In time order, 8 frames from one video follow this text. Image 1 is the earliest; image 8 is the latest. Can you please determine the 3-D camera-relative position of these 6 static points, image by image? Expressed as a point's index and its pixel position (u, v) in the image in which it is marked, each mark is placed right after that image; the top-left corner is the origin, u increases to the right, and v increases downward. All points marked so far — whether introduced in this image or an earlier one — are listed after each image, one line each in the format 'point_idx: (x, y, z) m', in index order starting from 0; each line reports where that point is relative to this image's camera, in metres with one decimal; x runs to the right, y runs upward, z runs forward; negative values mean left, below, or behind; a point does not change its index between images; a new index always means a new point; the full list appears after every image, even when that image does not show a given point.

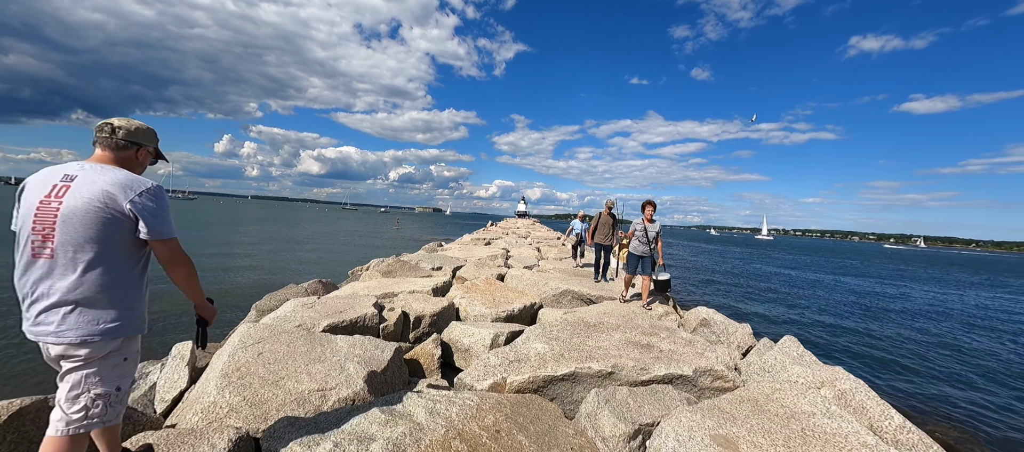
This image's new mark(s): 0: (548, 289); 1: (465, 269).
0: (+0.9, -1.6, +8.8) m
1: (-1.4, -1.3, +10.7) m
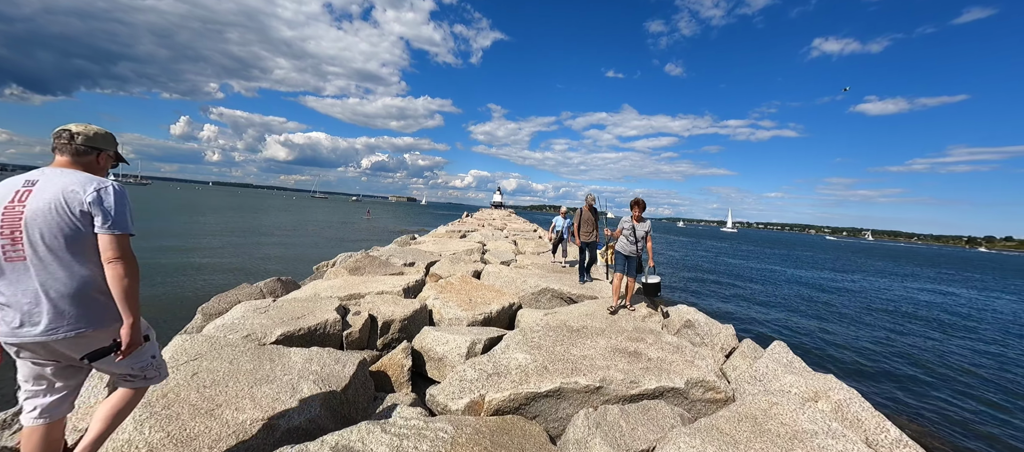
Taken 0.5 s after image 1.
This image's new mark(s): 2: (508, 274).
0: (+0.3, -1.5, +8.4) m
1: (-2.1, -1.1, +10.2) m
2: (-0.1, -1.3, +9.4) m
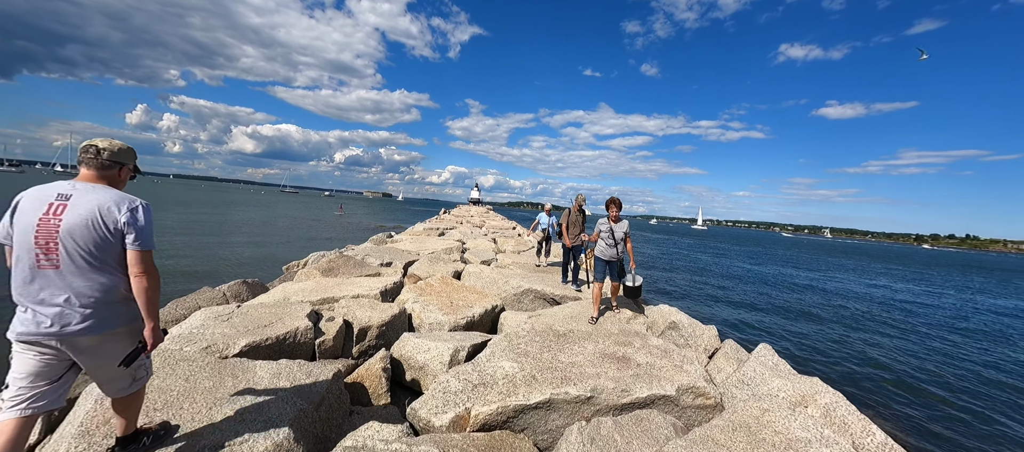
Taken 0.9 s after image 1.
0: (-0.1, -1.4, +8.2) m
1: (-2.6, -1.1, +9.9) m
2: (-0.6, -1.2, +9.2) m
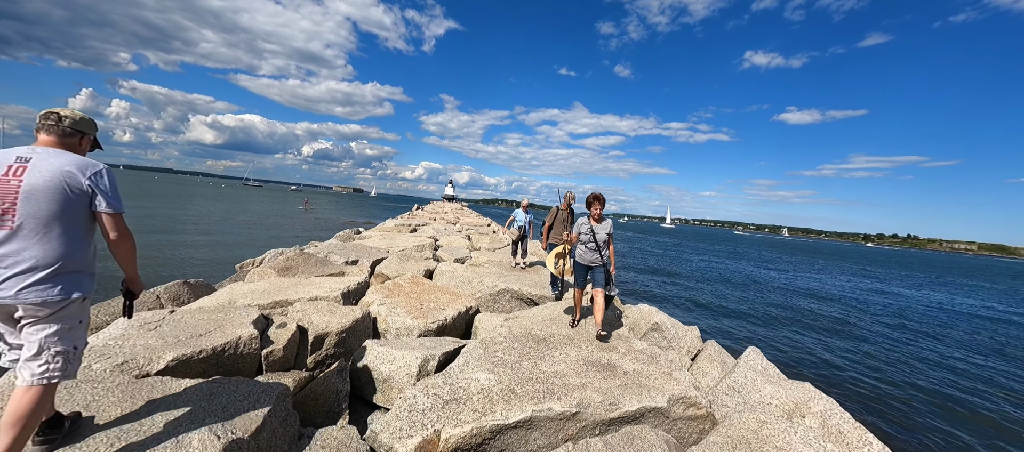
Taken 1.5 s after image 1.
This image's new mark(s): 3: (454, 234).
0: (-0.6, -1.4, +7.8) m
1: (-3.2, -1.0, +9.2) m
2: (-1.2, -1.1, +8.7) m
3: (-2.9, -0.4, +17.7) m
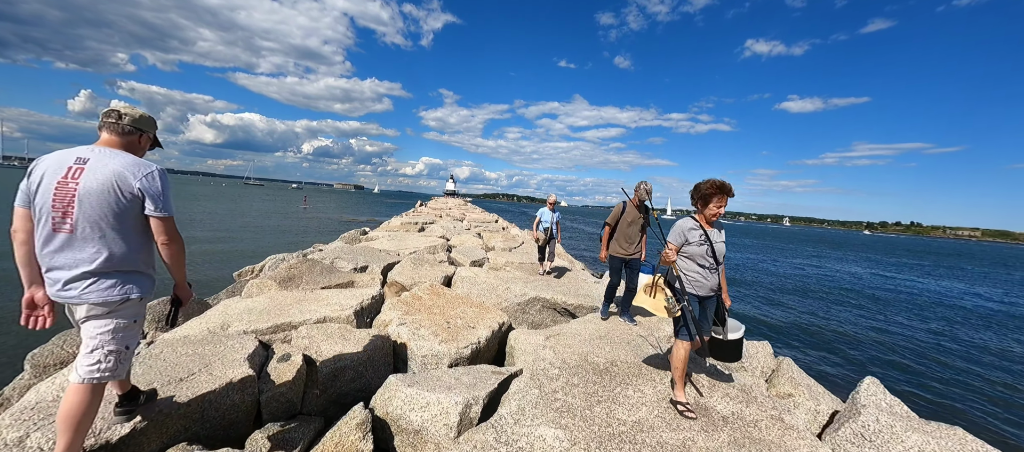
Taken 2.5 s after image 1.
0: (0.0, -1.4, +6.9) m
1: (-2.7, -1.0, +8.4) m
2: (-0.6, -1.2, +7.8) m
3: (-2.3, -0.3, +16.9) m
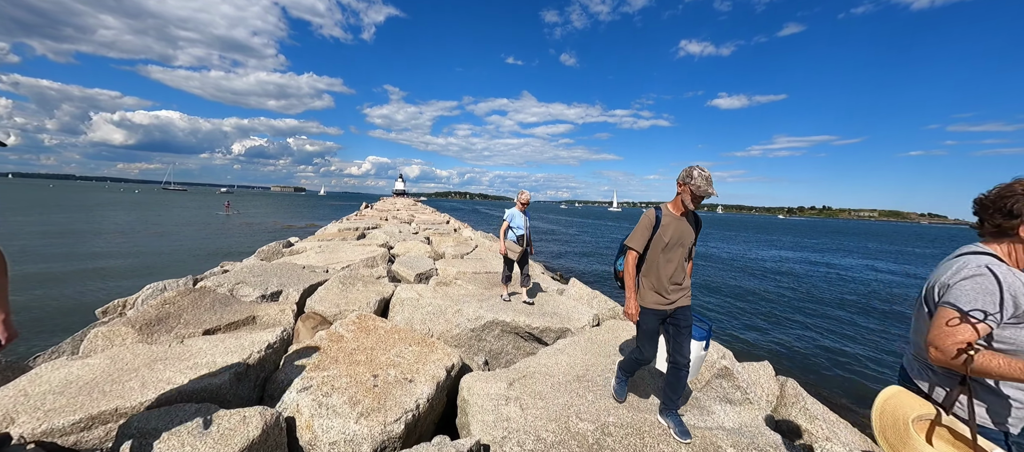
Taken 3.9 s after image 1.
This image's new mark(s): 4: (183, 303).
0: (-0.8, -1.5, +5.6) m
1: (-3.6, -1.3, +6.7) m
2: (-1.5, -1.3, +6.5) m
3: (-4.3, -0.5, +15.2) m
4: (-5.2, -1.2, +5.6) m
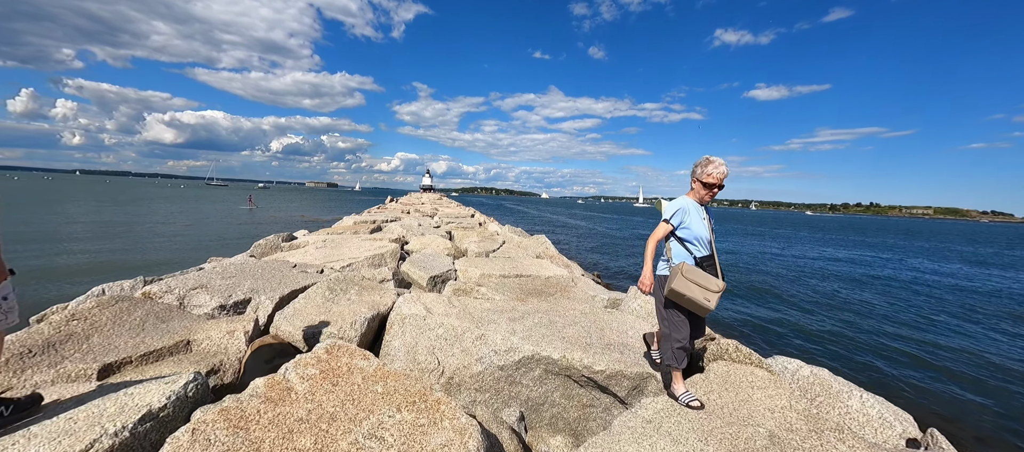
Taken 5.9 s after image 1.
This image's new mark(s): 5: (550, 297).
0: (-0.2, -1.4, +3.7) m
1: (-3.0, -1.1, +5.0) m
2: (-0.9, -1.2, +4.6) m
3: (-3.1, -0.2, +13.5) m
4: (-4.7, -1.1, +4.0) m
5: (+0.6, -1.2, +6.0) m
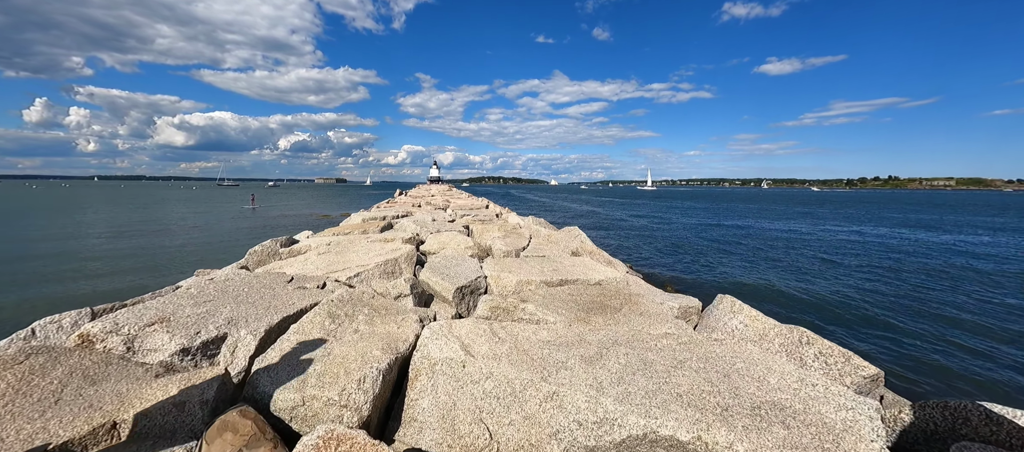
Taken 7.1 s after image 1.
0: (+0.4, -1.4, +2.3) m
1: (-2.3, -1.2, +3.7) m
2: (-0.2, -1.2, +3.2) m
3: (-2.3, 0.0, +12.2) m
4: (-4.0, -1.3, +2.8) m
5: (+1.3, -1.1, +4.5) m
